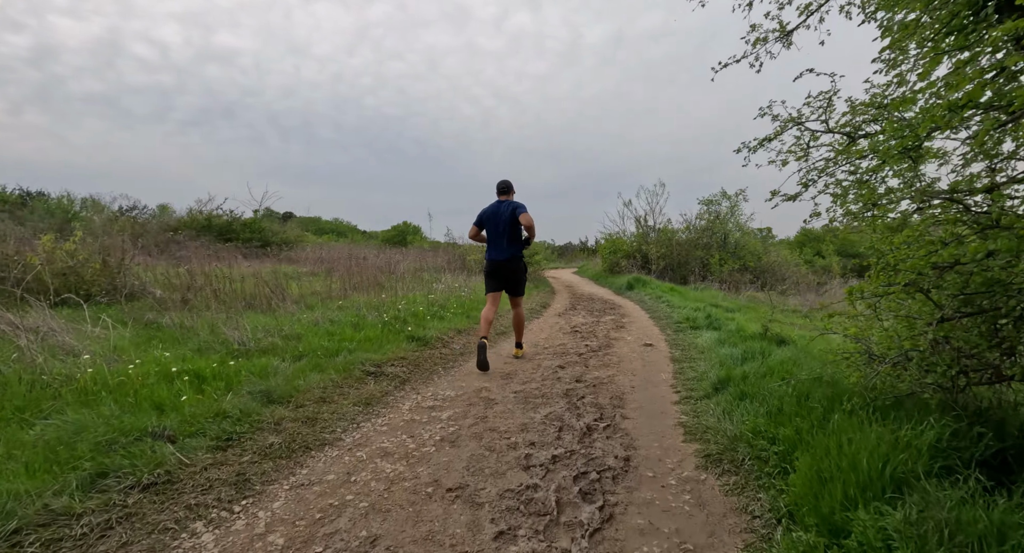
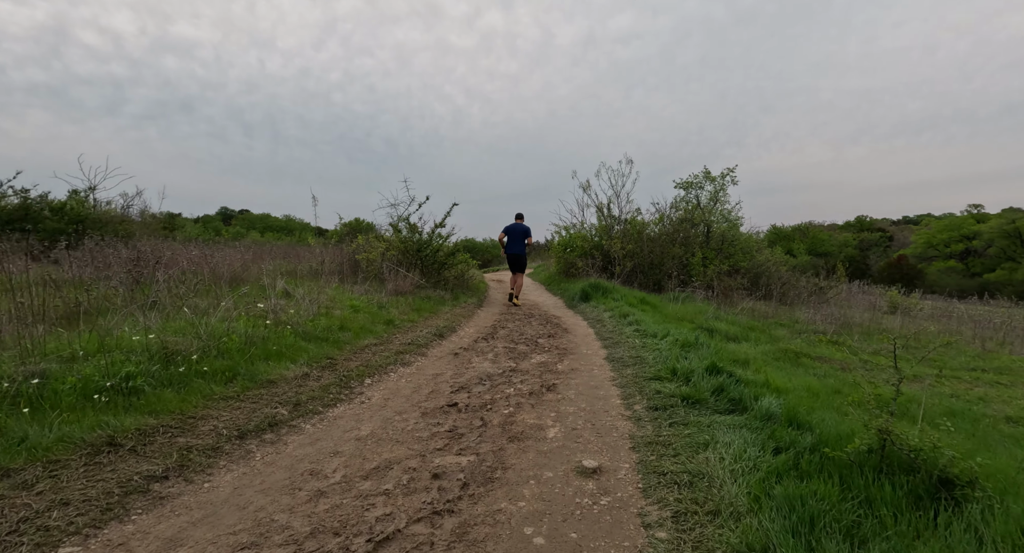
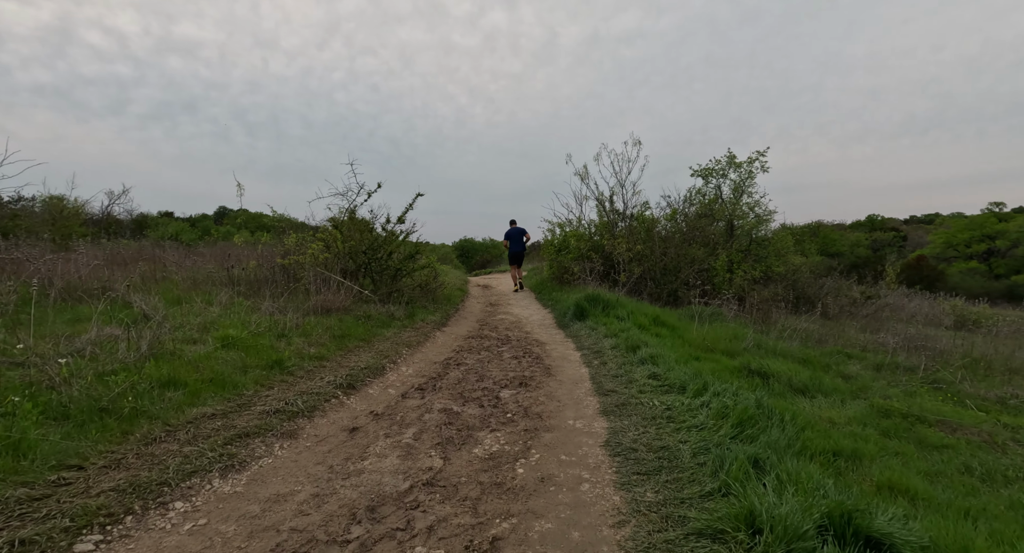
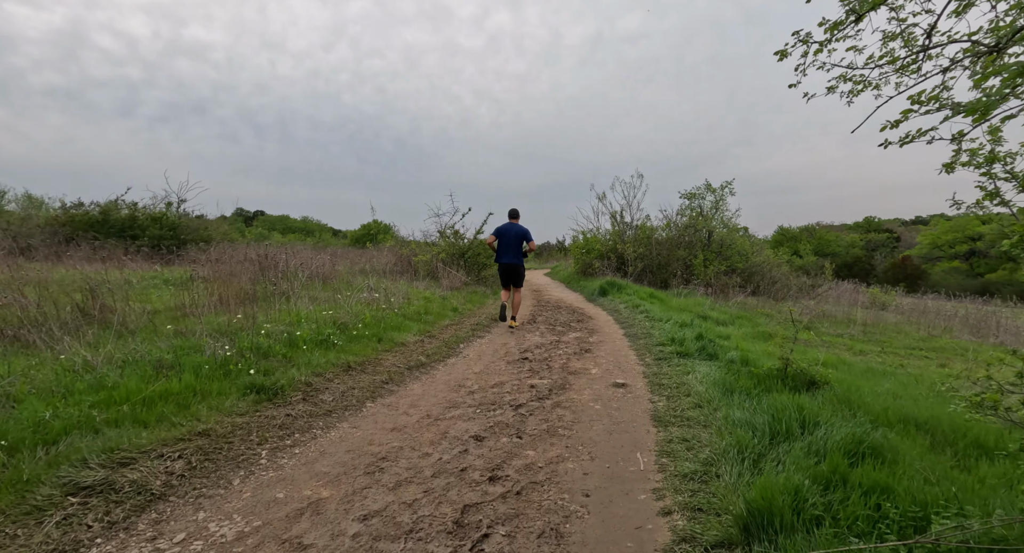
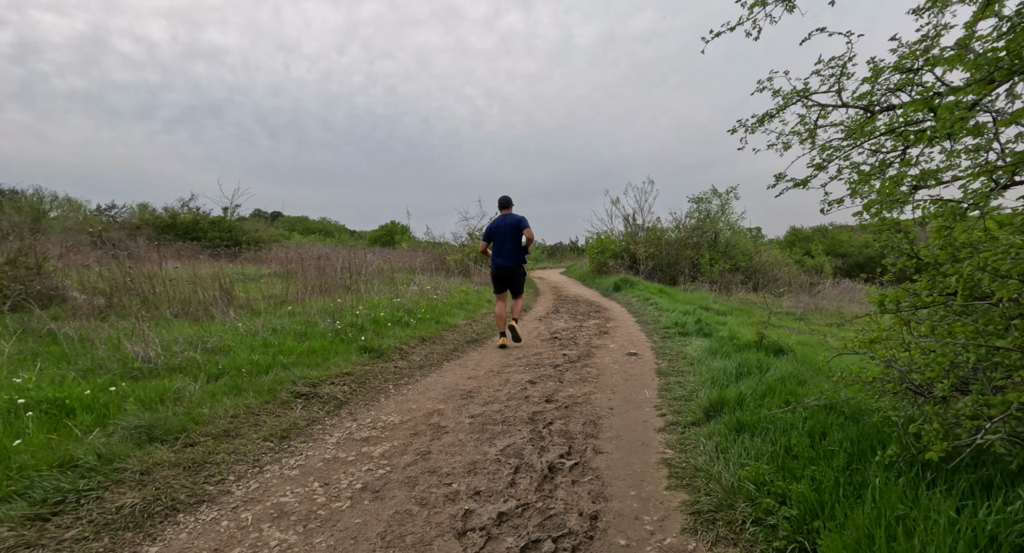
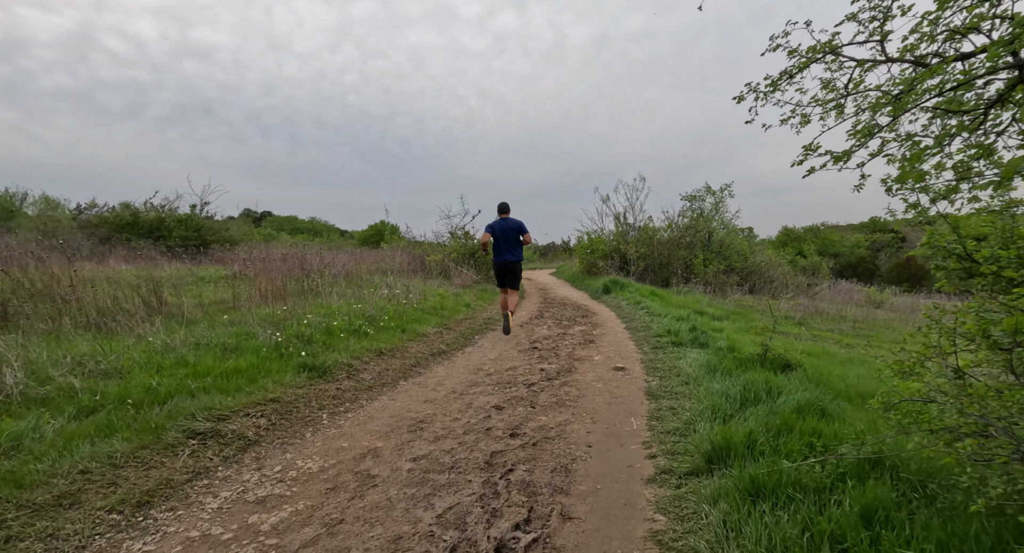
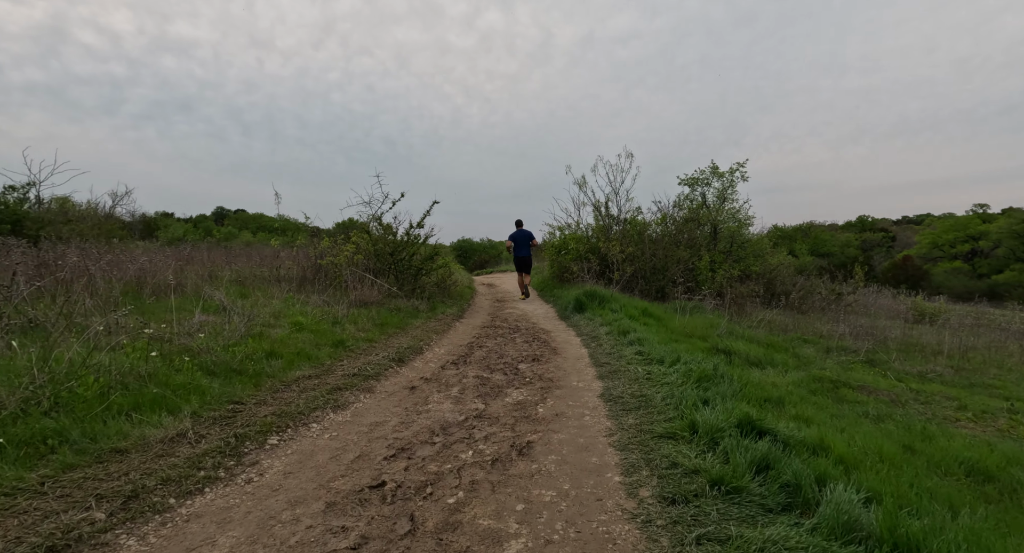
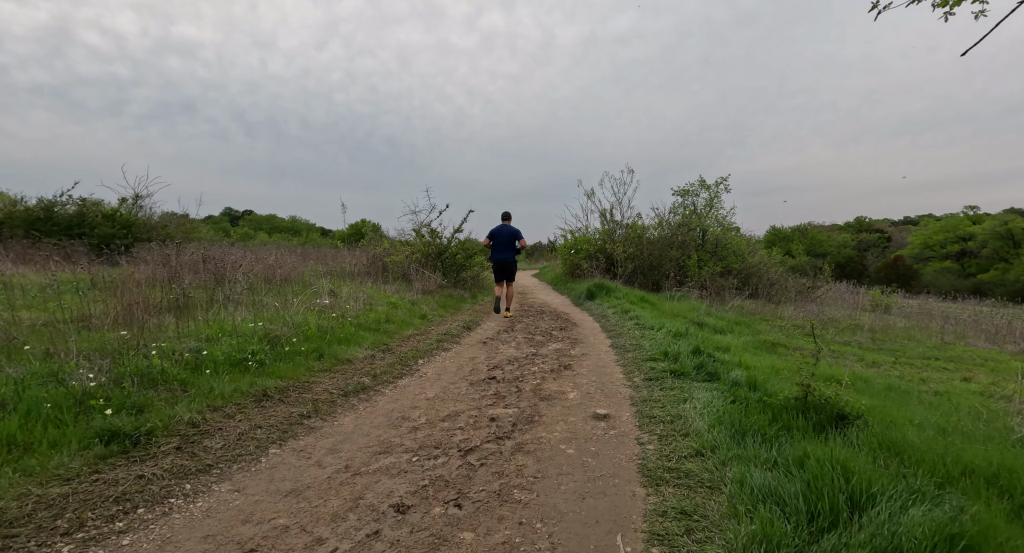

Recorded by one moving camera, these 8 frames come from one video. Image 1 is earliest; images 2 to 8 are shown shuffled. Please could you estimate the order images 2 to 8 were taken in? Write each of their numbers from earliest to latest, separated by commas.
5, 6, 4, 8, 2, 7, 3
